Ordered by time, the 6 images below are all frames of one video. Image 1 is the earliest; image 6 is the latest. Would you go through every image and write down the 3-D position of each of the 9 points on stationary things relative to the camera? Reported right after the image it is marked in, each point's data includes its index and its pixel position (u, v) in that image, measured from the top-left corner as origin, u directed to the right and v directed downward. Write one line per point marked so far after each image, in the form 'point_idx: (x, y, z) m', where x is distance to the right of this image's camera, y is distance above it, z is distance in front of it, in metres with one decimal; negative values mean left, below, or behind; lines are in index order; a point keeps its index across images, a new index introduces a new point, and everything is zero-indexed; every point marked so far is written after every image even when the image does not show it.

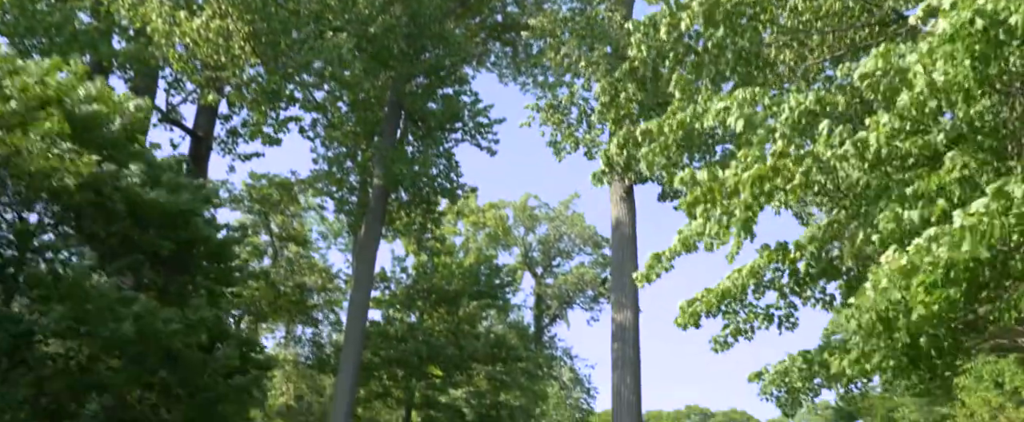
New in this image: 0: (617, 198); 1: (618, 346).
0: (+2.4, +0.3, +17.2) m
1: (+2.3, -2.9, +15.8) m
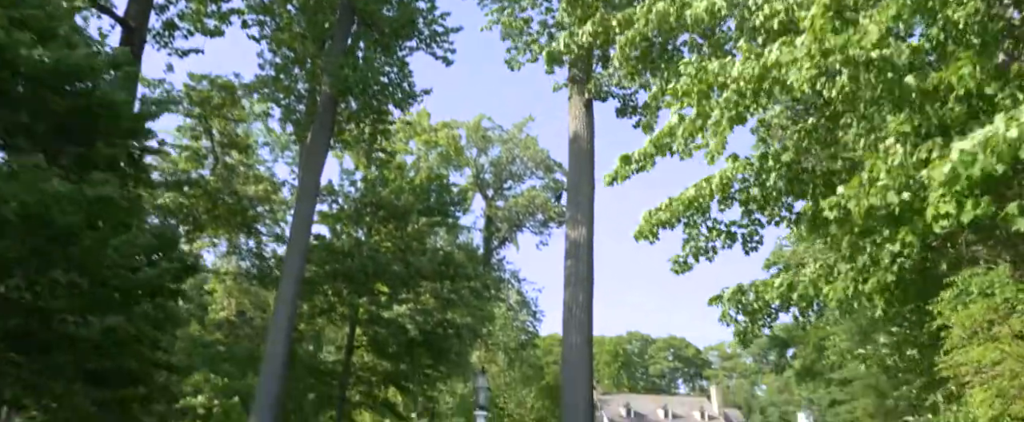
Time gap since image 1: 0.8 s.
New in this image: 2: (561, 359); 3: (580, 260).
0: (+1.4, +2.2, +16.6) m
1: (+1.2, -1.1, +15.4) m
2: (+1.0, -3.0, +14.9) m
3: (+1.4, -1.0, +15.4) m
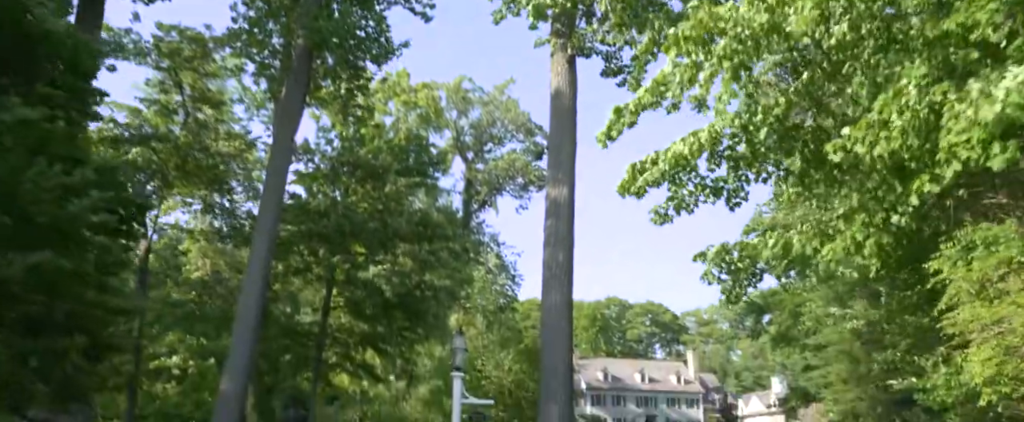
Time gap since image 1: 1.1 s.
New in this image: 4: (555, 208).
0: (+1.0, +3.1, +16.1) m
1: (+0.8, -0.2, +15.1) m
2: (+0.6, -2.2, +14.6) m
3: (+1.0, -0.2, +15.0) m
4: (+0.9, 0.0, +15.2) m
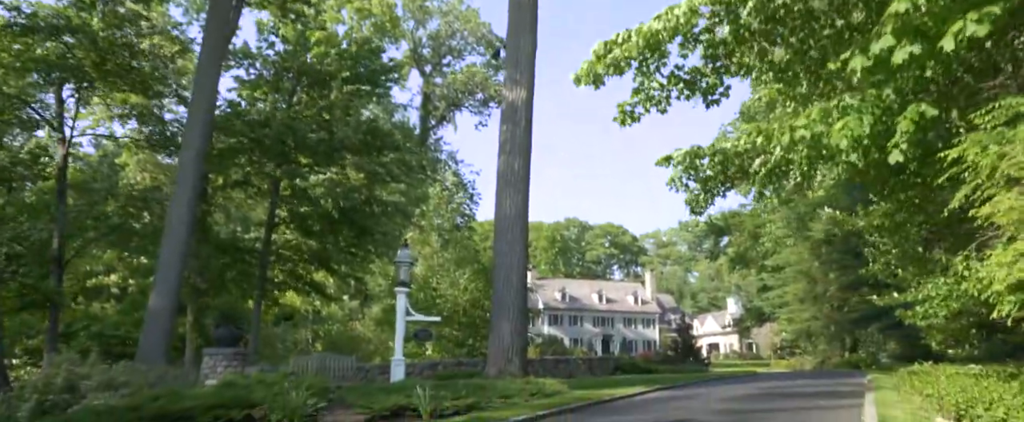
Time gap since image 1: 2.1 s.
0: (+0.1, +5.0, +14.4) m
1: (-0.1, +1.6, +13.8) m
2: (-0.3, -0.4, +13.5) m
3: (+0.1, +1.6, +13.7) m
4: (0.0, +1.9, +13.8) m
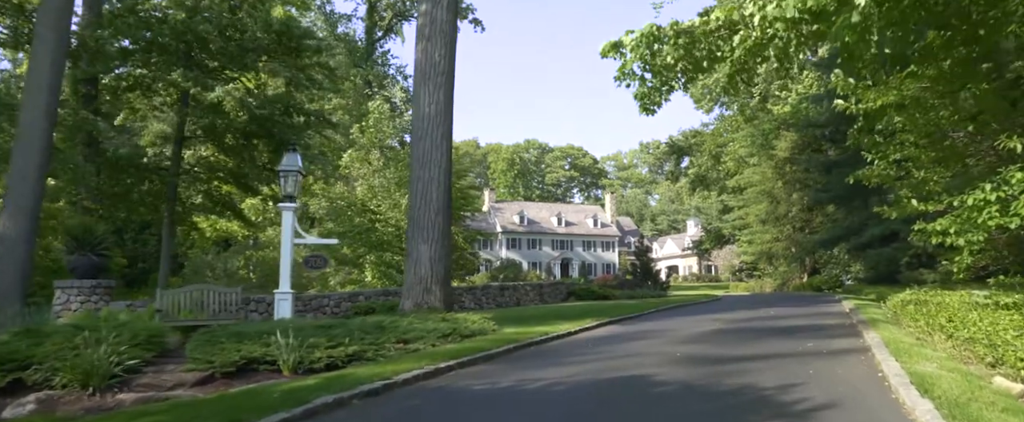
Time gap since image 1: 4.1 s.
0: (-1.1, +6.6, +11.4) m
1: (-1.3, +3.1, +11.2) m
2: (-1.5, +1.1, +11.1) m
3: (-1.1, +3.1, +11.1) m
4: (-1.2, +3.4, +11.2) m
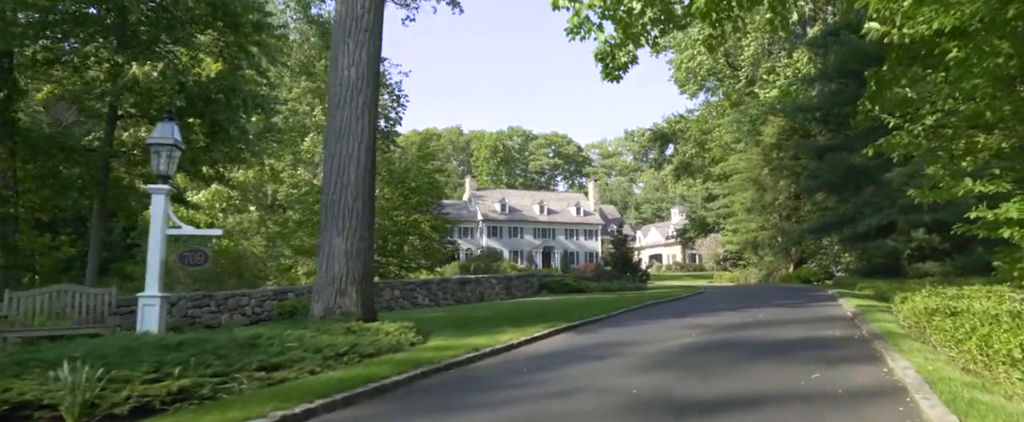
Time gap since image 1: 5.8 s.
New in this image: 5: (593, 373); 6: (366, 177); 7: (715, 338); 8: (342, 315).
0: (-1.9, +6.8, +9.4) m
1: (-2.1, +3.3, +9.2) m
2: (-2.3, +1.3, +9.1) m
3: (-1.9, +3.3, +9.2) m
4: (-2.0, +3.6, +9.2) m
5: (+0.7, -1.3, +6.1) m
6: (-1.8, +0.4, +8.9) m
7: (+2.3, -1.4, +8.2) m
8: (-2.0, -1.2, +8.5) m
